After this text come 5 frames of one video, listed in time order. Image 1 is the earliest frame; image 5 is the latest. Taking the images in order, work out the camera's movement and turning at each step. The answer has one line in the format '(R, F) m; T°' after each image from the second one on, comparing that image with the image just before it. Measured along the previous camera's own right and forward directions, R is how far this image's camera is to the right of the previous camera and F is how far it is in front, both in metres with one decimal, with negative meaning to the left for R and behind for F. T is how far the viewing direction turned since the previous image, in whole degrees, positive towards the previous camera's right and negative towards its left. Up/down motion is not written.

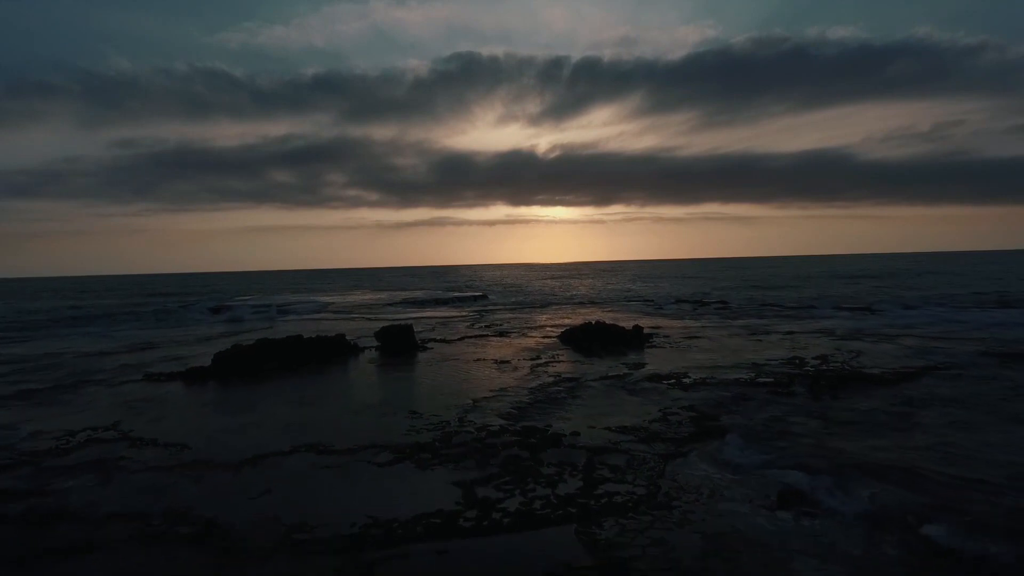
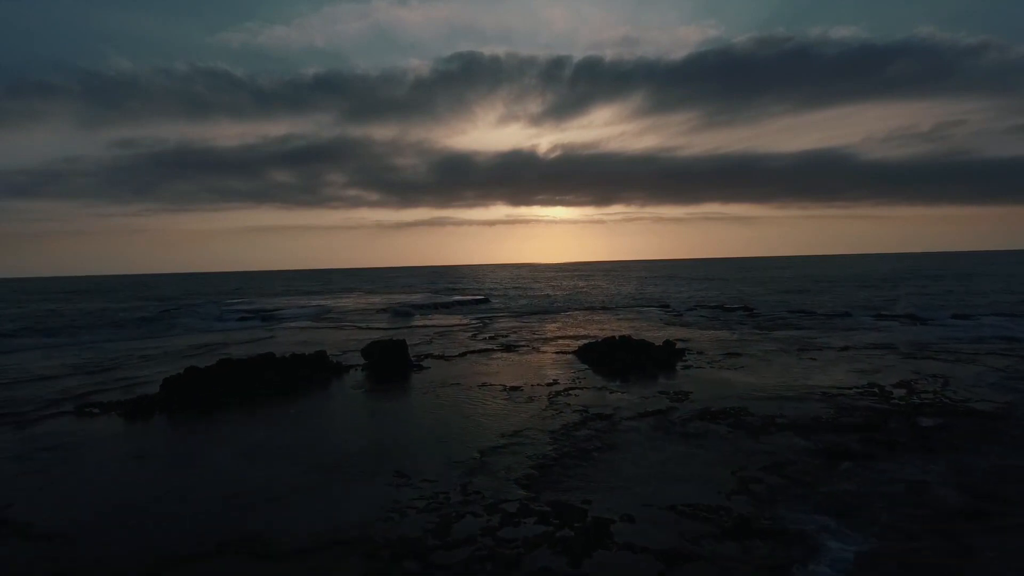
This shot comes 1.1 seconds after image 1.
(-0.3, +3.1) m; 0°
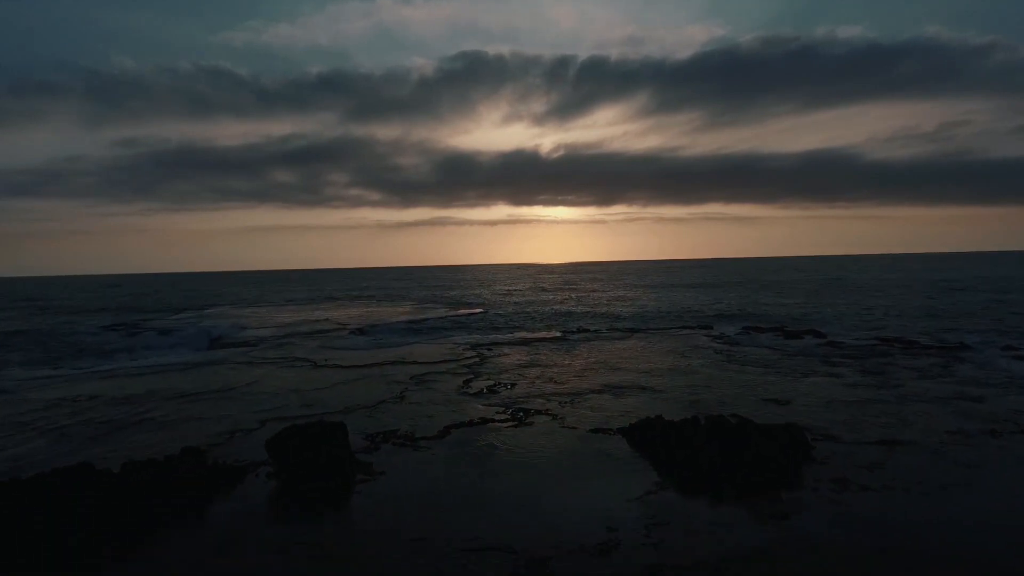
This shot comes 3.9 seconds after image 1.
(-0.2, +7.7) m; 0°
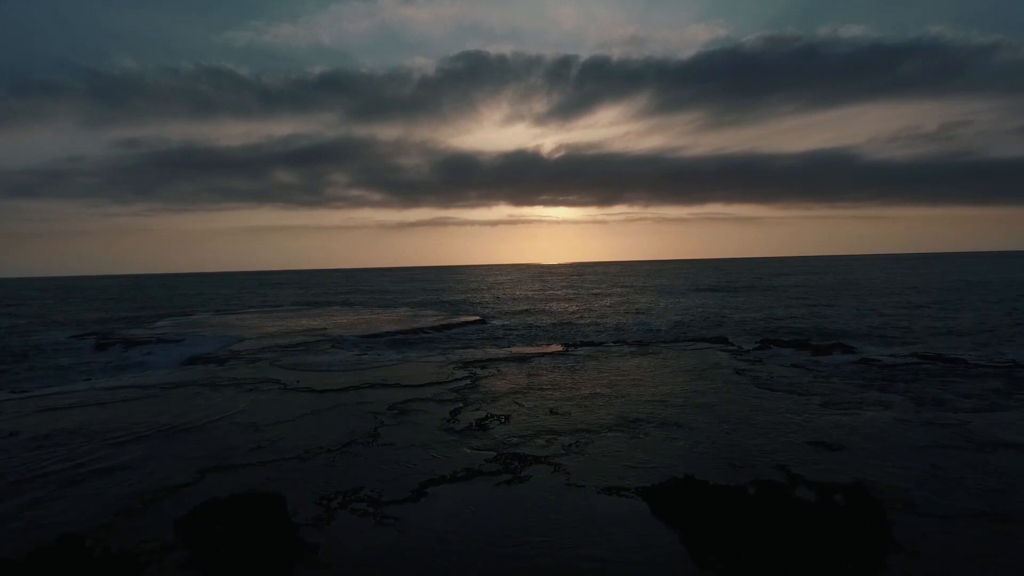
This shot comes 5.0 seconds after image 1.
(+0.2, +2.7) m; 0°
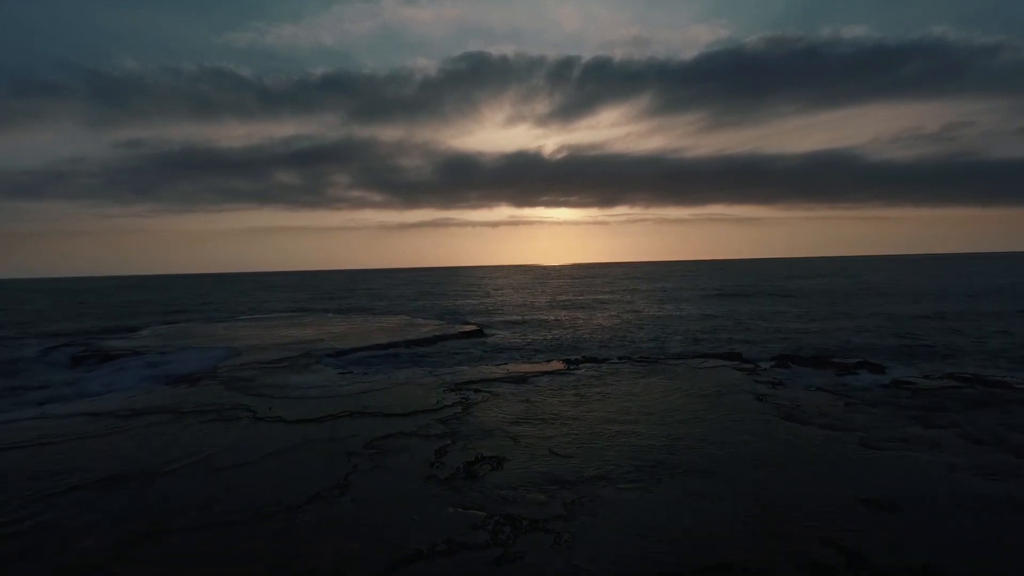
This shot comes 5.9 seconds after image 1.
(+0.1, +2.1) m; 0°
